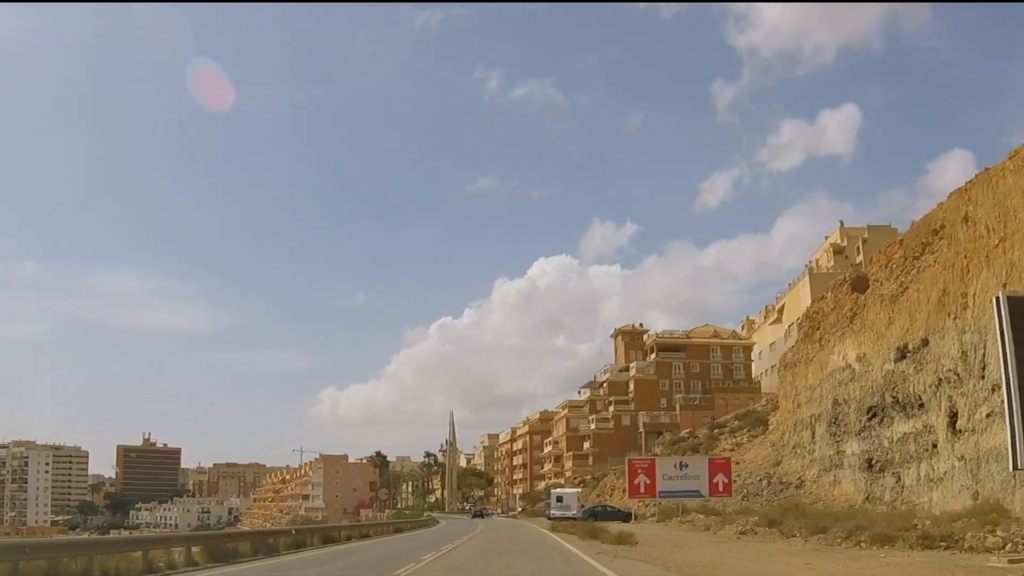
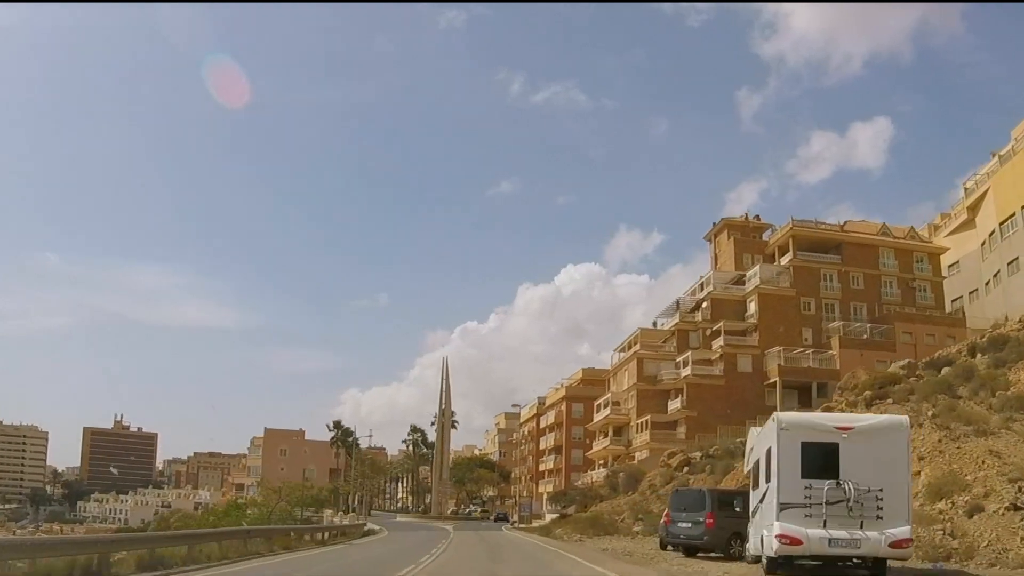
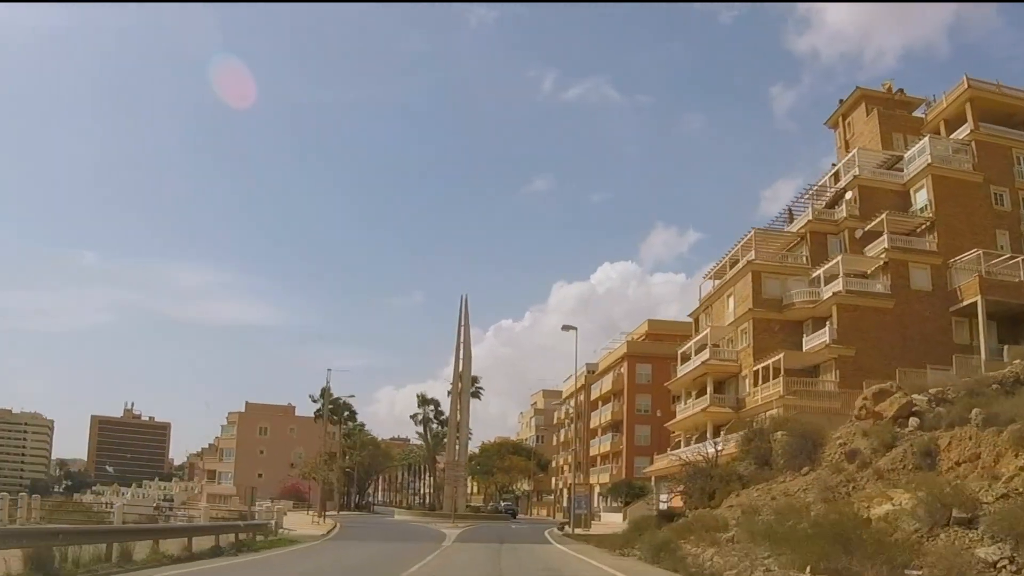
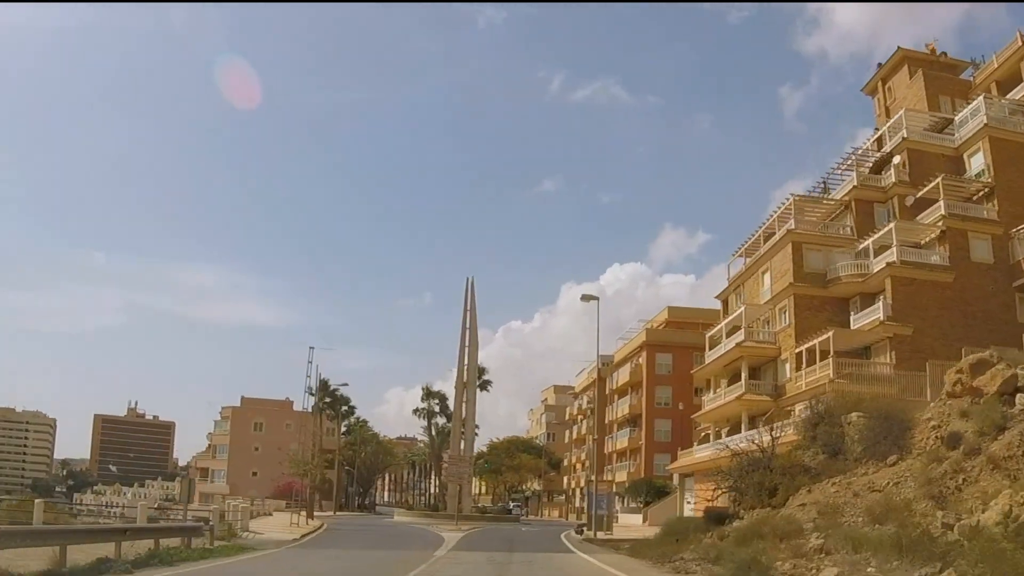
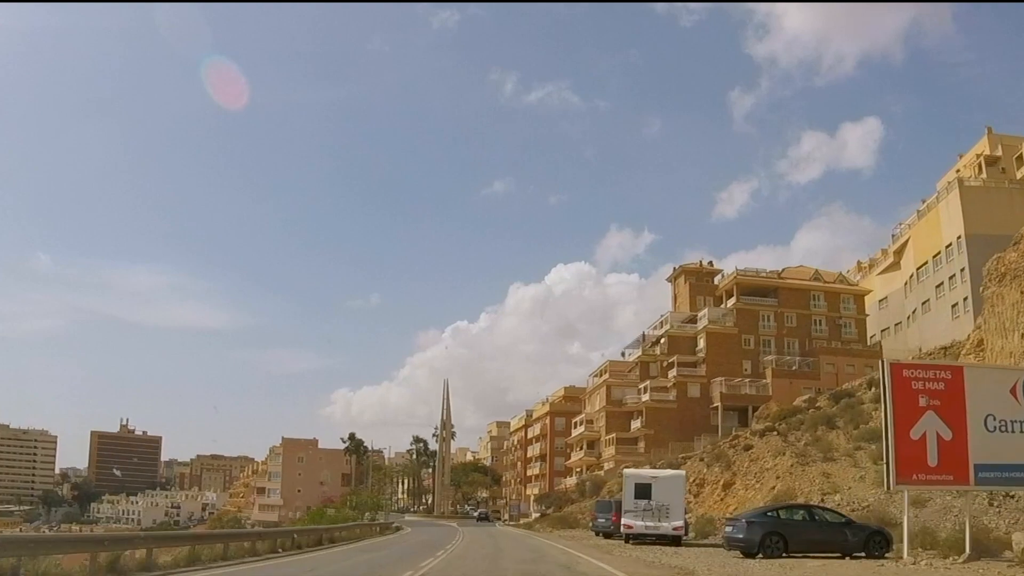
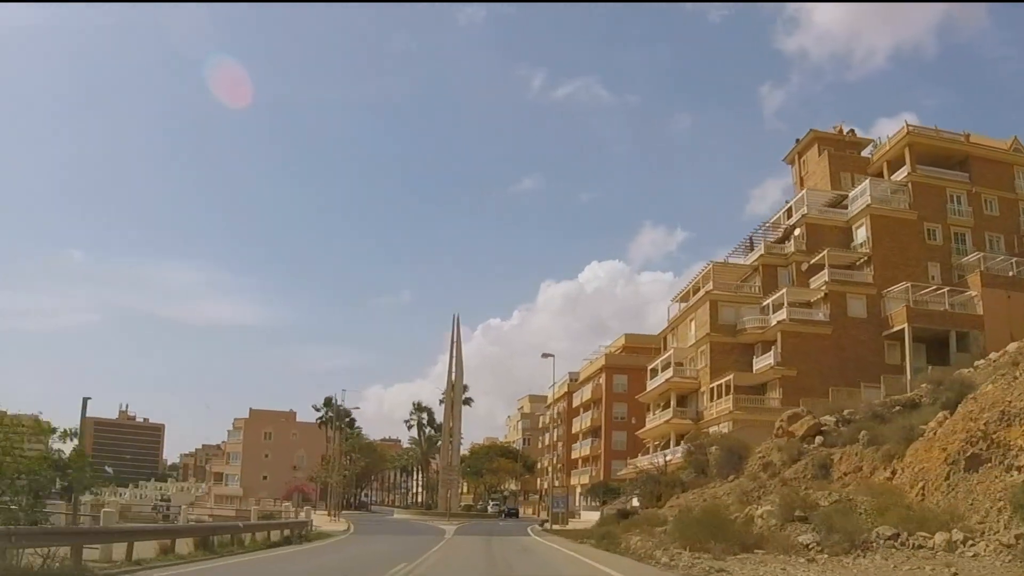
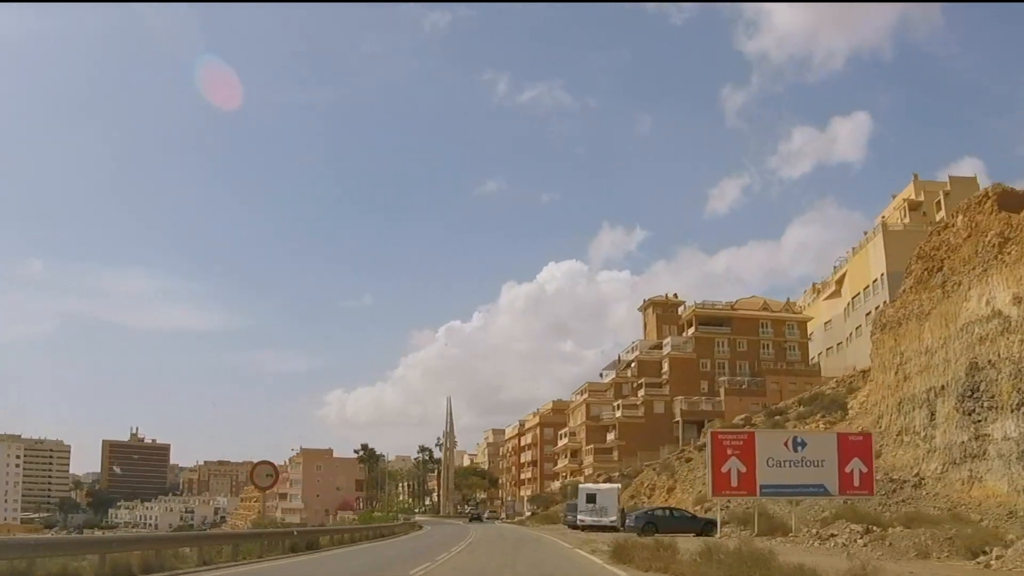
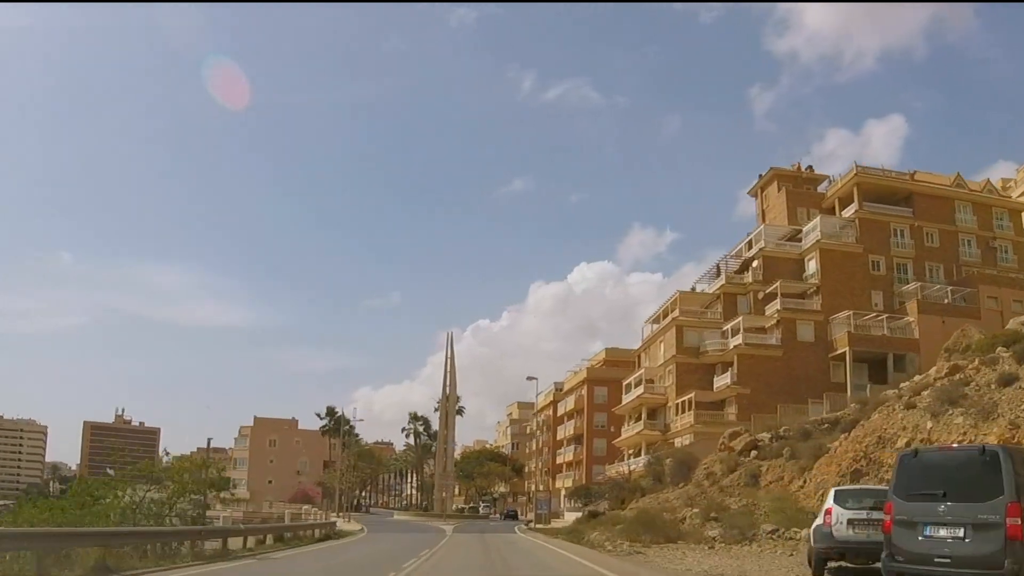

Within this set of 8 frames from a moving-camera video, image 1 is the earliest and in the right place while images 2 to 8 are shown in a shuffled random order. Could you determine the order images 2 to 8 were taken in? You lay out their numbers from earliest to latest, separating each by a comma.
7, 5, 2, 8, 6, 3, 4
